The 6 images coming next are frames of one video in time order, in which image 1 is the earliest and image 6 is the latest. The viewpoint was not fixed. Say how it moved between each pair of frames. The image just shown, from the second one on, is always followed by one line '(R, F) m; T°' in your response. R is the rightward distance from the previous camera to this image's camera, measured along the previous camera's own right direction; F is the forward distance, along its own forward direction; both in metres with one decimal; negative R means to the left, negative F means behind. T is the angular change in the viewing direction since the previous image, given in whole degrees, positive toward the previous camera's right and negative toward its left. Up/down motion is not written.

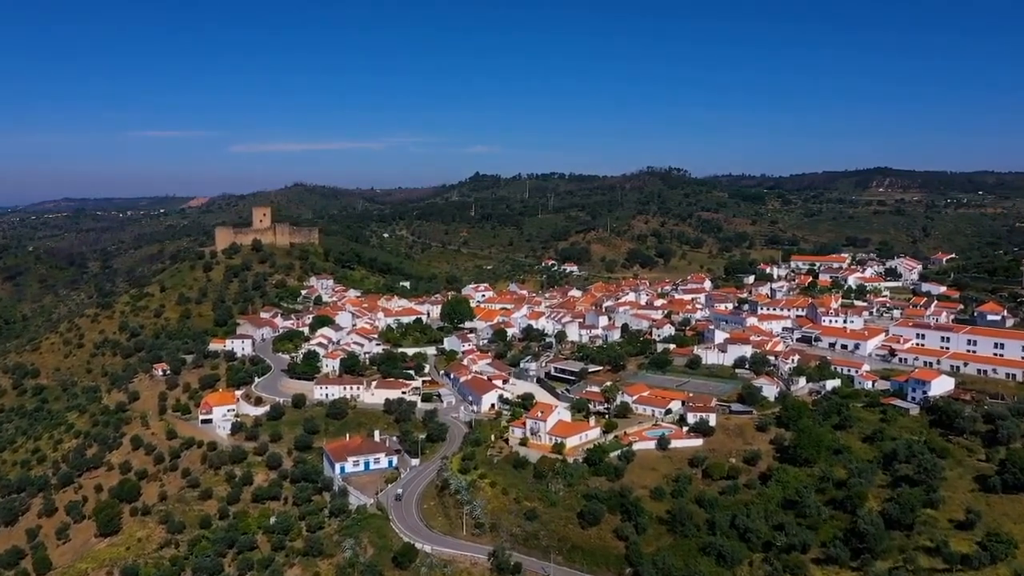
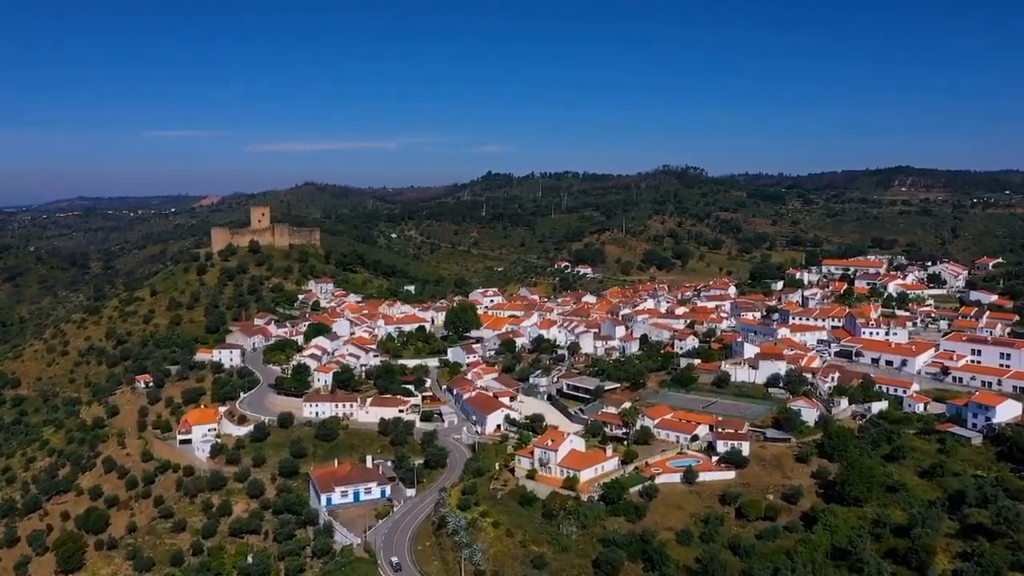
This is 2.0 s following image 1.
(+0.3, +4.2) m; -1°
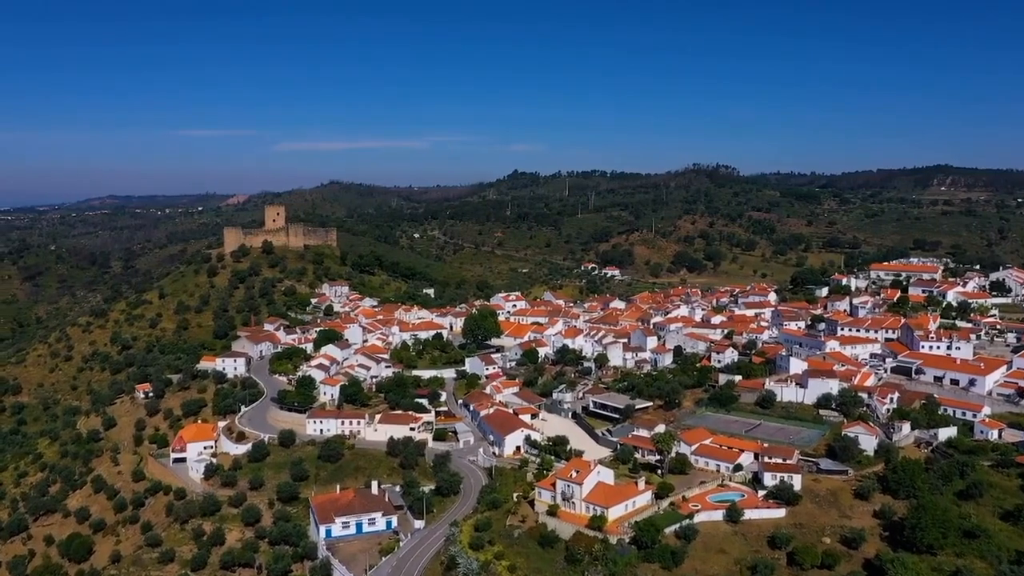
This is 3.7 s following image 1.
(+0.2, +3.6) m; -2°
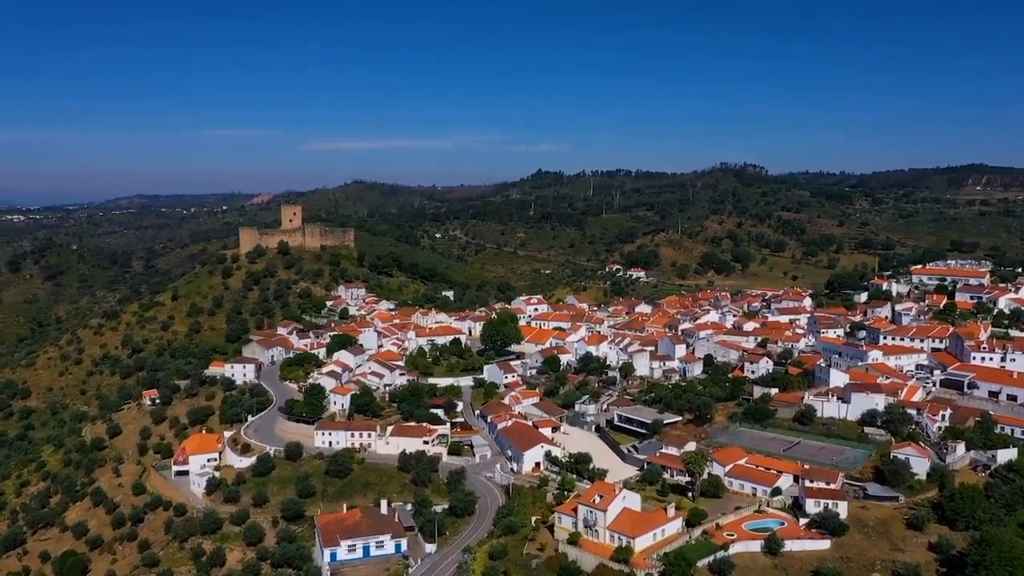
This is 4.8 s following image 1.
(+0.2, +2.3) m; -2°
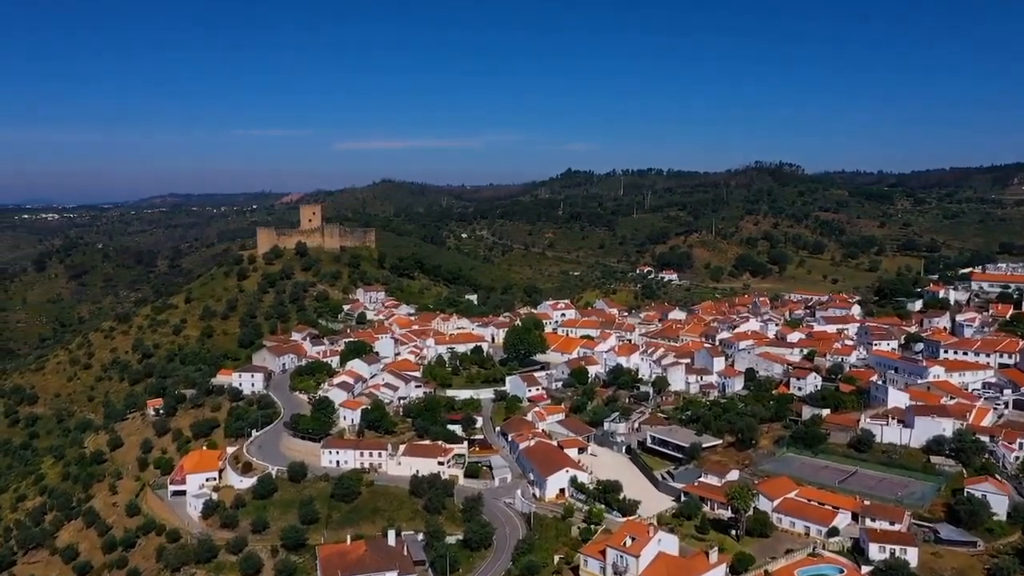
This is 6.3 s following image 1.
(+0.2, +3.1) m; -2°
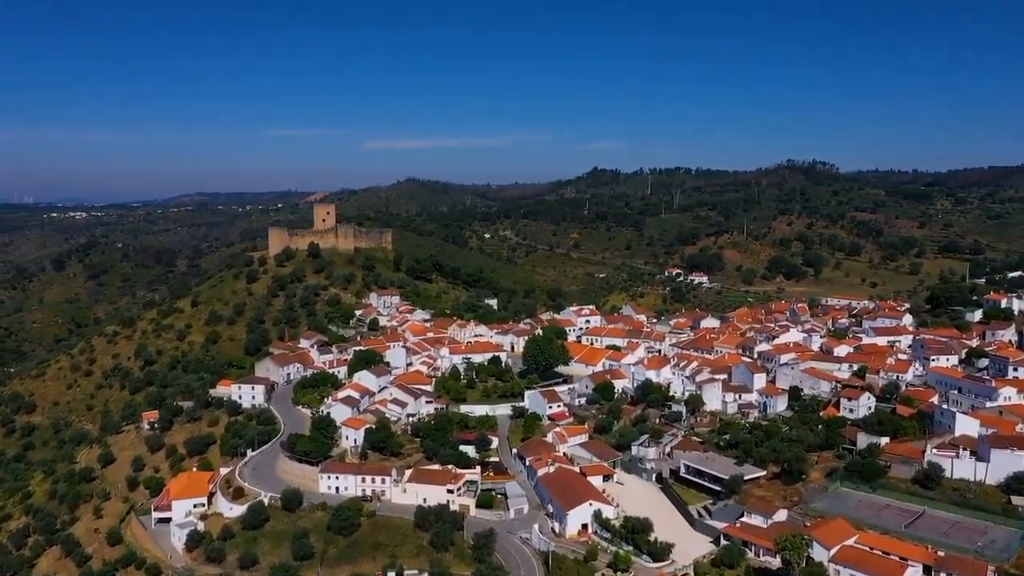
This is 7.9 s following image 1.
(+0.3, +3.4) m; -2°
